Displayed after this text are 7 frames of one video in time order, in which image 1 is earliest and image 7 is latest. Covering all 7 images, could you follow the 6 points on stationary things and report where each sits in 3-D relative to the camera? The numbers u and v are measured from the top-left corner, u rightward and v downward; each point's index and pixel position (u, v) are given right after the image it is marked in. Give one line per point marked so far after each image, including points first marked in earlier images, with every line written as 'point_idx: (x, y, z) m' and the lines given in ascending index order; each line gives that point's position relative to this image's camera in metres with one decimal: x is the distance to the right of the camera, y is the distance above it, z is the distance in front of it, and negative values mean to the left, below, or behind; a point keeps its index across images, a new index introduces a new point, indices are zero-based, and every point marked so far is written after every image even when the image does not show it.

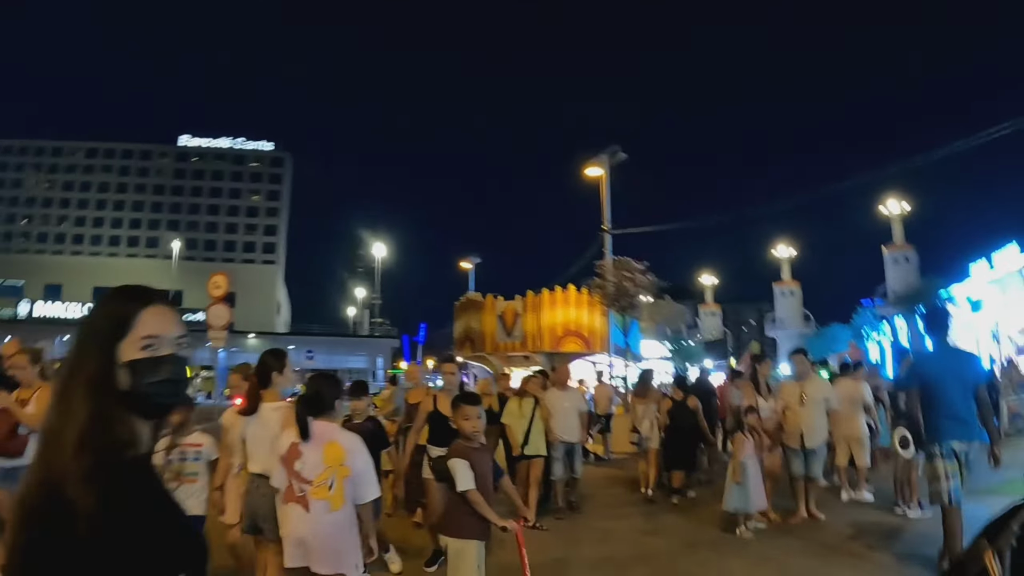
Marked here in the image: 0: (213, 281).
0: (-6.5, +0.1, +17.1) m
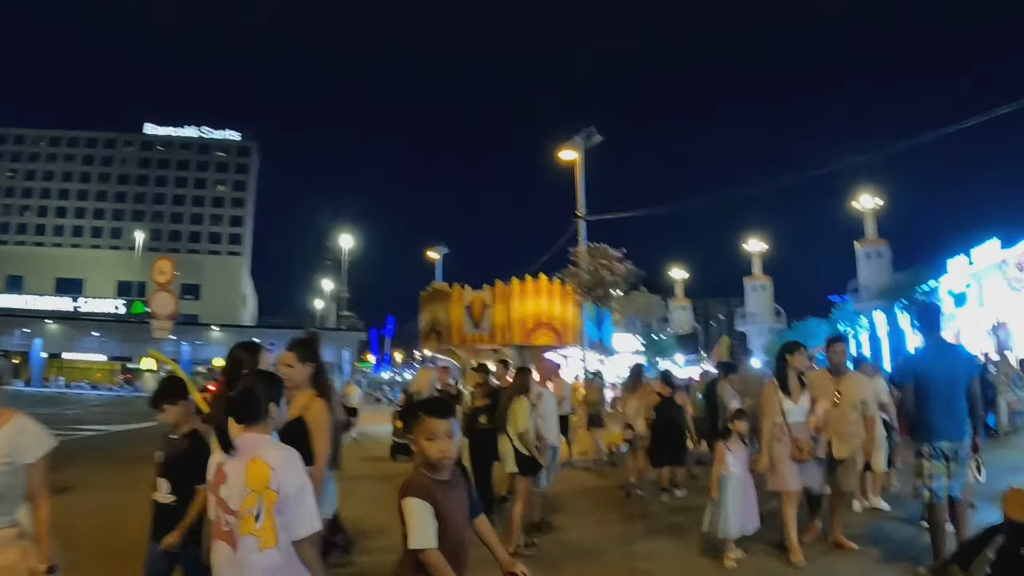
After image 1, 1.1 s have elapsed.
0: (-7.2, +0.4, +15.7) m
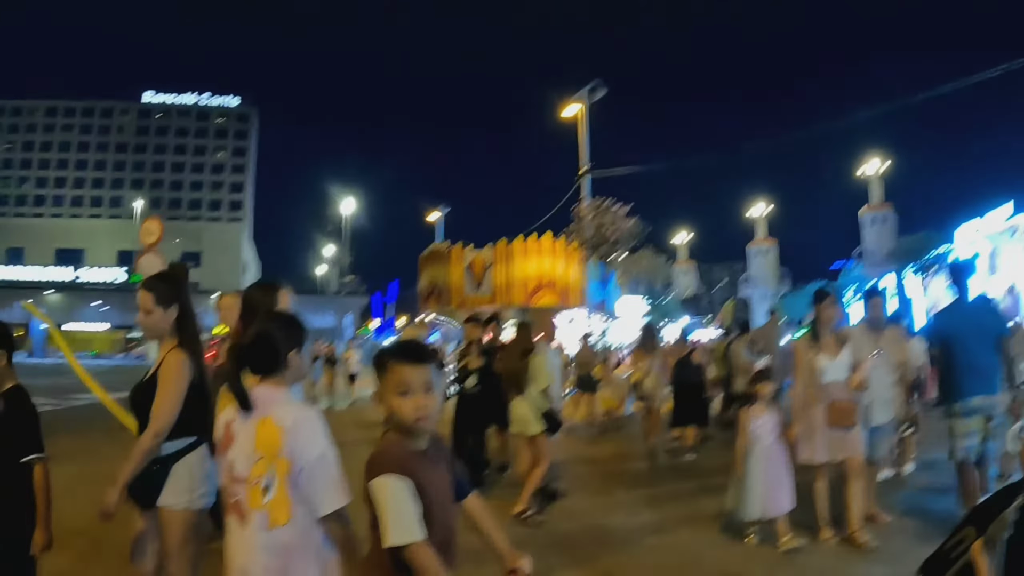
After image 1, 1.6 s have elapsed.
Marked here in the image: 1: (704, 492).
0: (-7.1, +1.2, +15.1) m
1: (+2.0, -2.1, +8.2) m
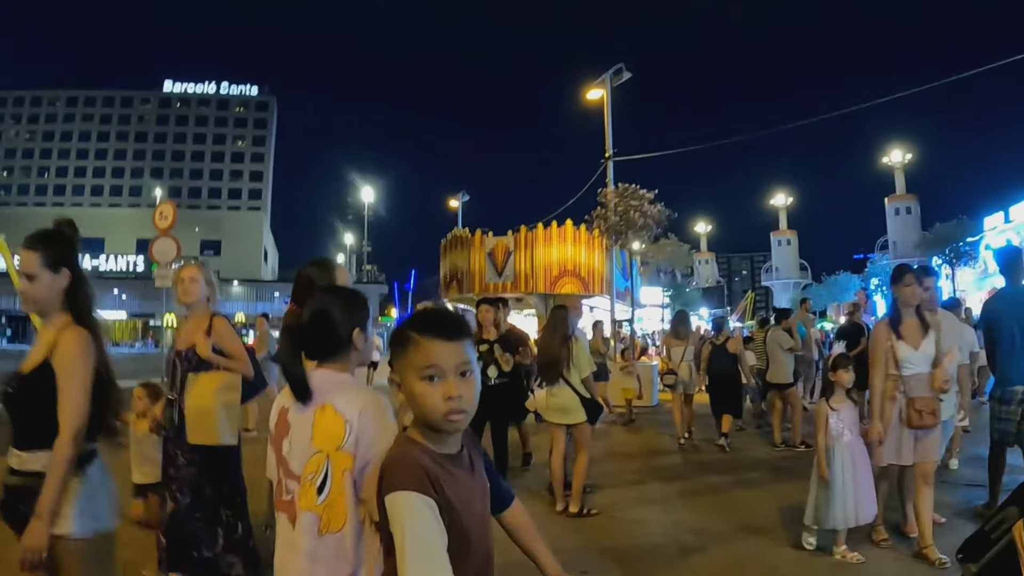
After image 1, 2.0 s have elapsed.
0: (-6.7, +1.4, +14.8) m
1: (+2.2, -2.0, +7.7) m
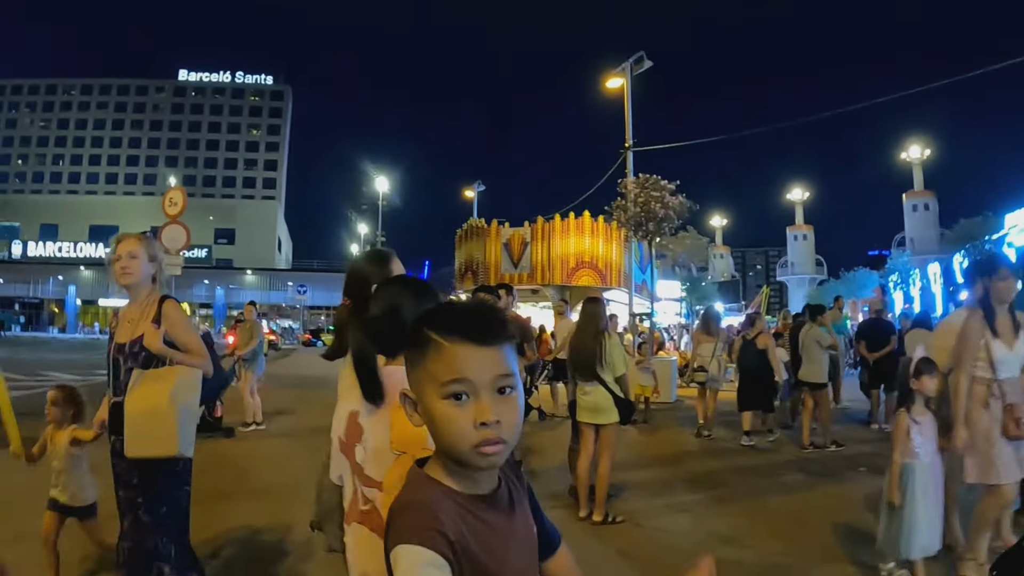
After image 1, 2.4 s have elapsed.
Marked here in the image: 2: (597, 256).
0: (-6.4, +1.7, +14.5) m
1: (+2.4, -1.9, +7.4) m
2: (+2.0, +0.7, +18.5) m
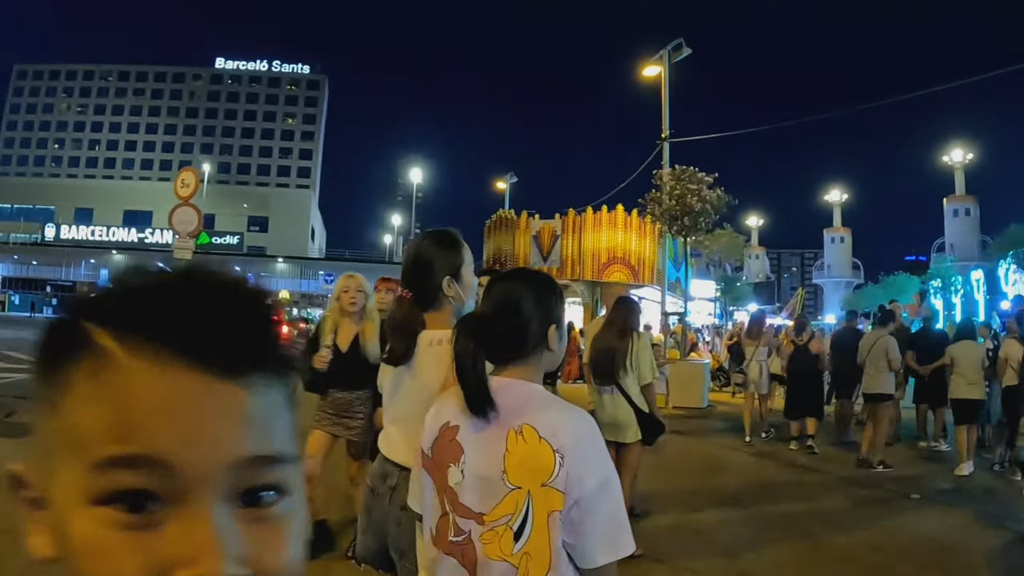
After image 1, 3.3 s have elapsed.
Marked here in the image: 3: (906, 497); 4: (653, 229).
0: (-5.9, +2.0, +14.1) m
1: (+2.5, -1.9, +6.6) m
2: (+2.6, +0.8, +17.7) m
3: (+3.9, -2.0, +7.8) m
4: (+3.2, +1.3, +18.0) m
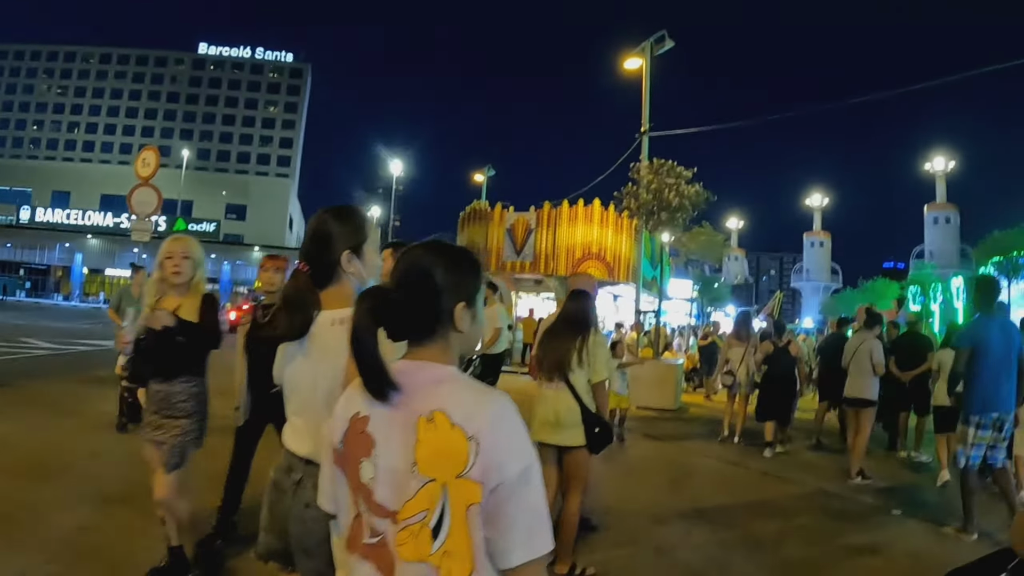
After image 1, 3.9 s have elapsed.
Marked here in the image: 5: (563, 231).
0: (-6.3, +2.2, +13.4) m
1: (+2.1, -1.9, +6.2) m
2: (+2.0, +0.9, +17.2) m
3: (+3.4, -2.1, +7.4) m
4: (+2.6, +1.4, +17.5) m
5: (+1.1, +1.3, +17.3) m
